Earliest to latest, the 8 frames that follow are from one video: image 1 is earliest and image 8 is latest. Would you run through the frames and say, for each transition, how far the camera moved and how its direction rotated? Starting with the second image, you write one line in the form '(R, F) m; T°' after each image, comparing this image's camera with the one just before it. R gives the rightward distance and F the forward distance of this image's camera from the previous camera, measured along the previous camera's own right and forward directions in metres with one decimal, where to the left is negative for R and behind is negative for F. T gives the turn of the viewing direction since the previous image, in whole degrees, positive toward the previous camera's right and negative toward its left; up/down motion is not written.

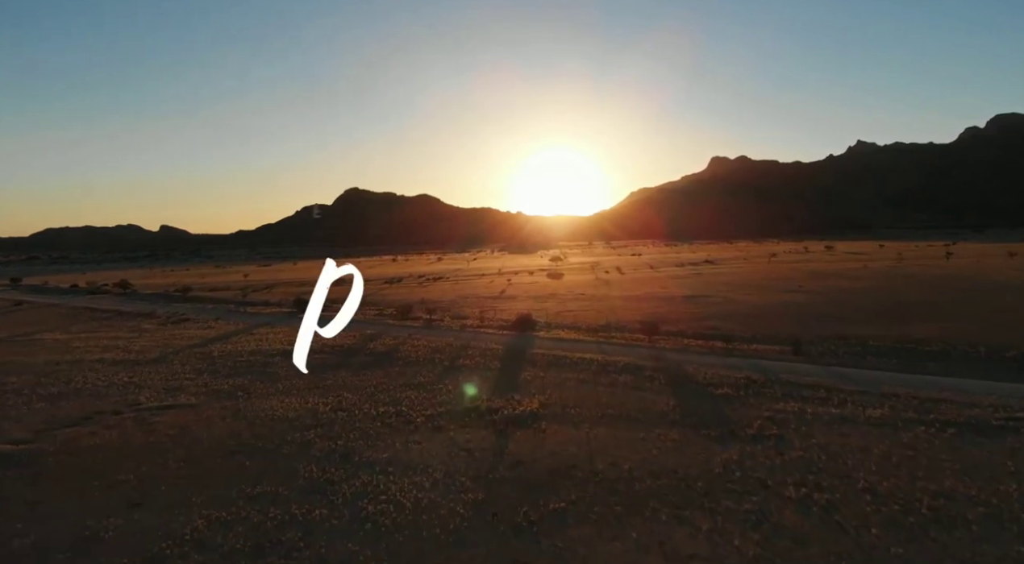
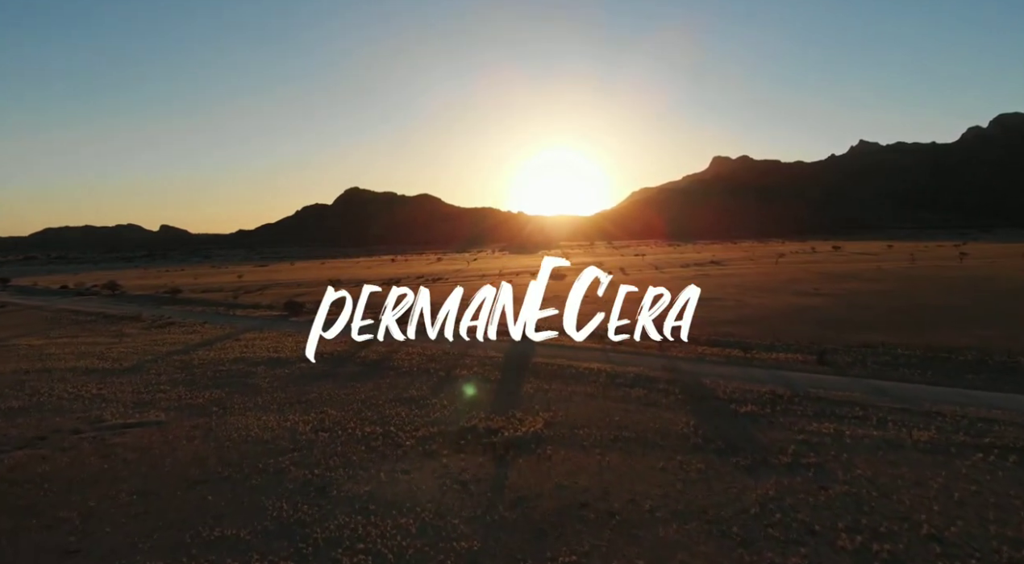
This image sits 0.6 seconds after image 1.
(0.0, +2.0) m; 0°
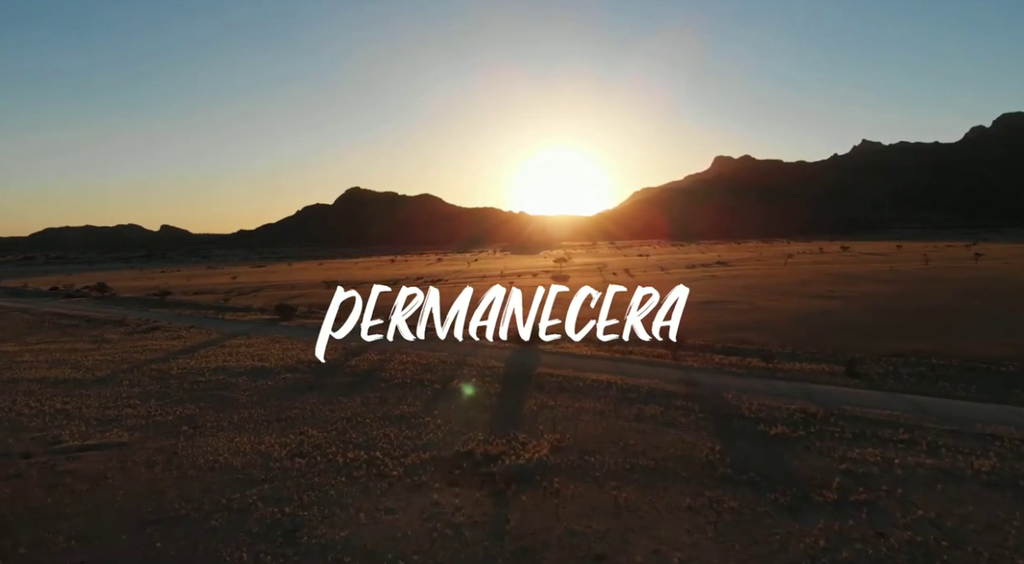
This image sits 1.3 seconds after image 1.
(0.0, +2.0) m; 0°
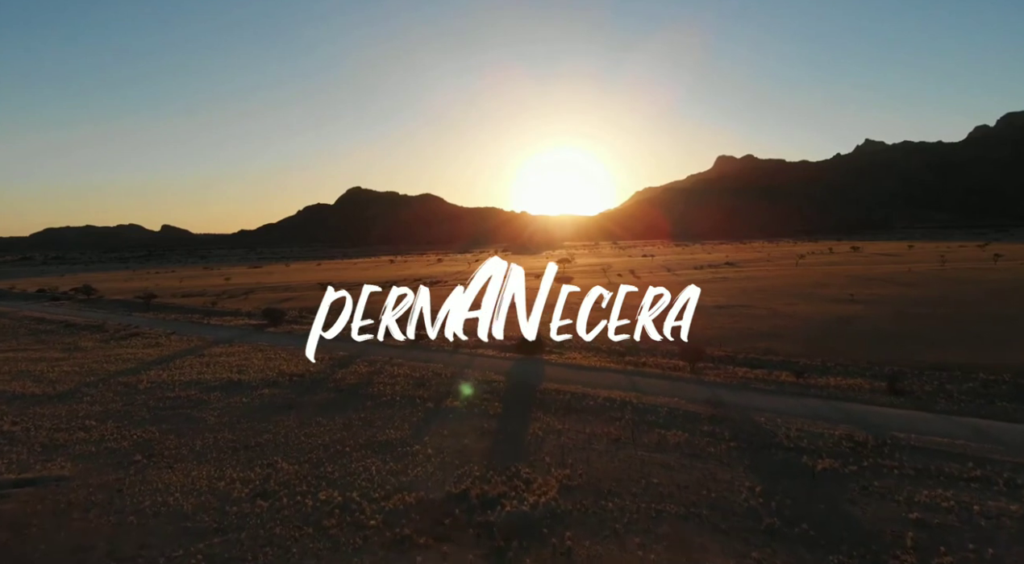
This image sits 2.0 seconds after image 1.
(0.0, +2.4) m; 0°
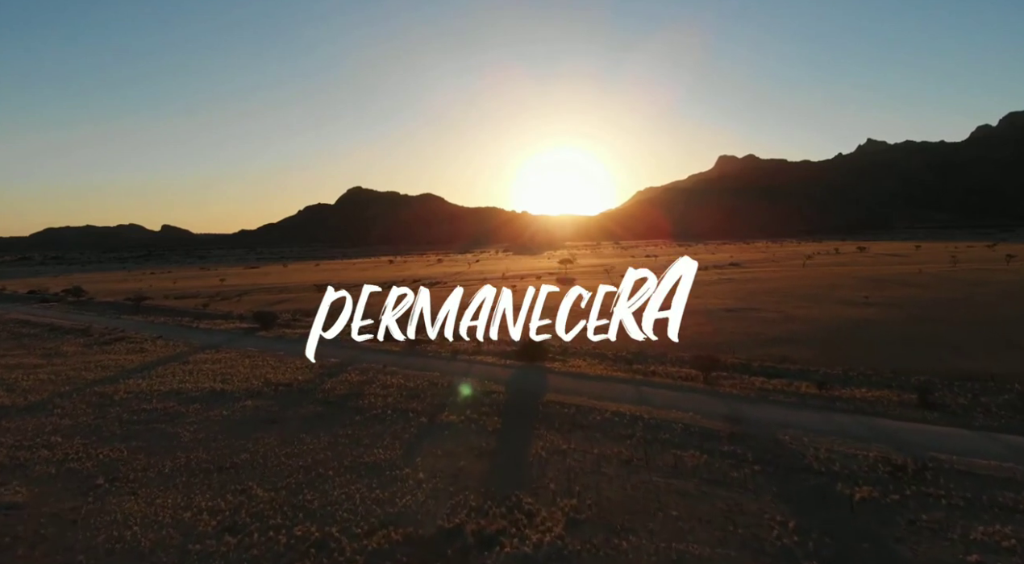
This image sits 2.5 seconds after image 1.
(0.0, +1.5) m; 0°
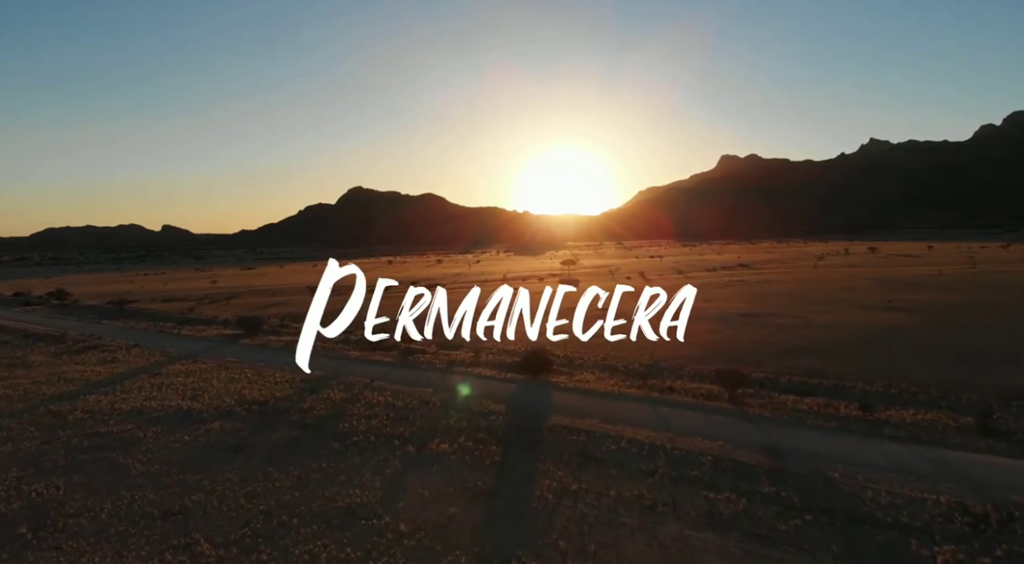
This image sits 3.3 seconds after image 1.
(0.0, +2.4) m; 0°
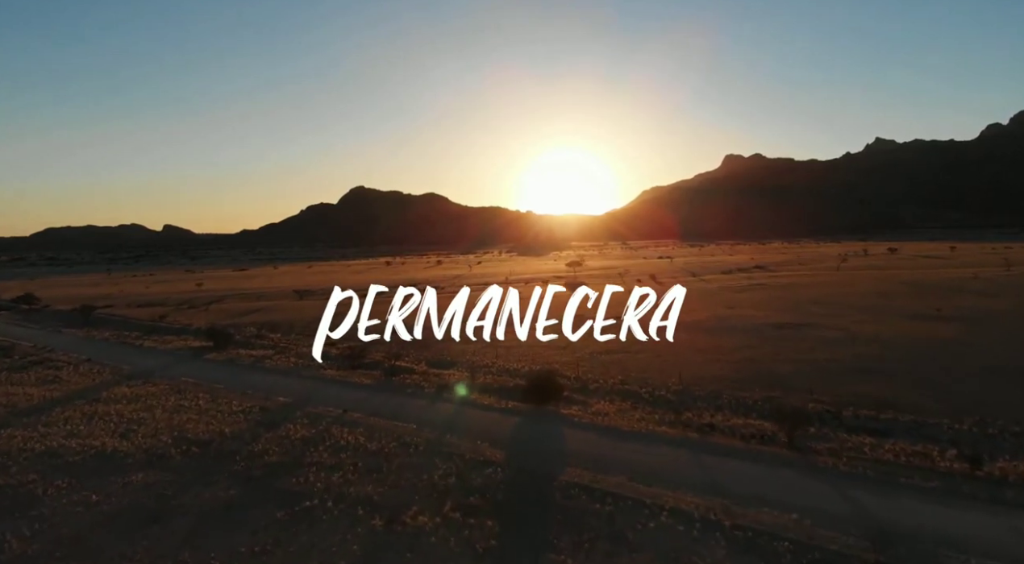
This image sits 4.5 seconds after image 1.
(0.0, +4.0) m; 0°
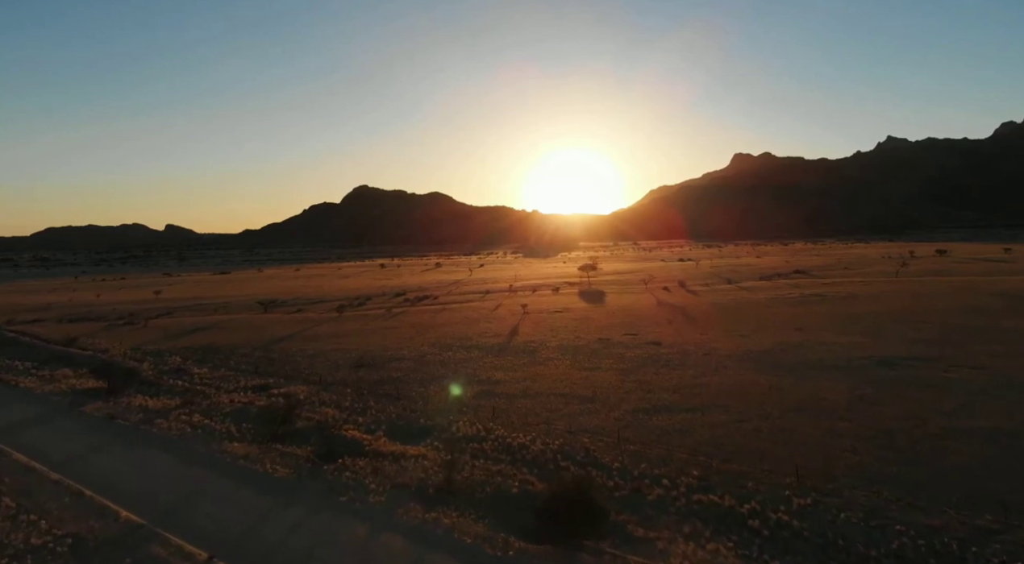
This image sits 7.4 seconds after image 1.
(0.0, +8.7) m; -1°
